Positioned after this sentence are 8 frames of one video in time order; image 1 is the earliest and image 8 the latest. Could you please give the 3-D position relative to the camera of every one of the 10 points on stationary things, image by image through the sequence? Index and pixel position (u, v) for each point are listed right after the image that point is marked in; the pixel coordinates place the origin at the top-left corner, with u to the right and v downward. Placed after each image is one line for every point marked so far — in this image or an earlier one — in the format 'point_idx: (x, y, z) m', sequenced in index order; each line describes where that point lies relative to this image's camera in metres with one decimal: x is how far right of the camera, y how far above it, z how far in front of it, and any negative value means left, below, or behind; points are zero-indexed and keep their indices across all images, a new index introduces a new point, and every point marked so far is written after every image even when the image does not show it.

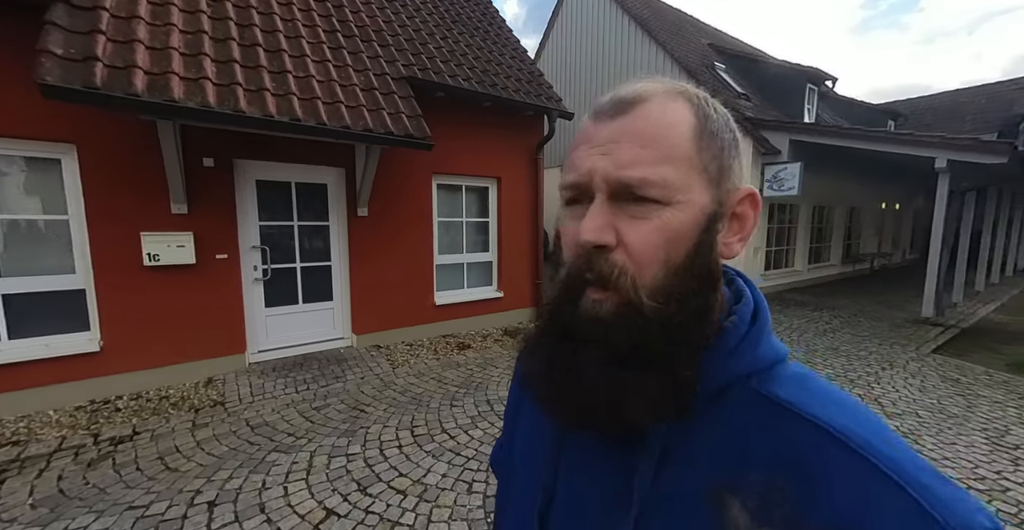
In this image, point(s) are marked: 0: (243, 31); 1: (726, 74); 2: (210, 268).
0: (-2.7, +2.4, +4.1) m
1: (+5.2, +4.6, +9.7) m
2: (-3.2, 0.0, +4.3) m
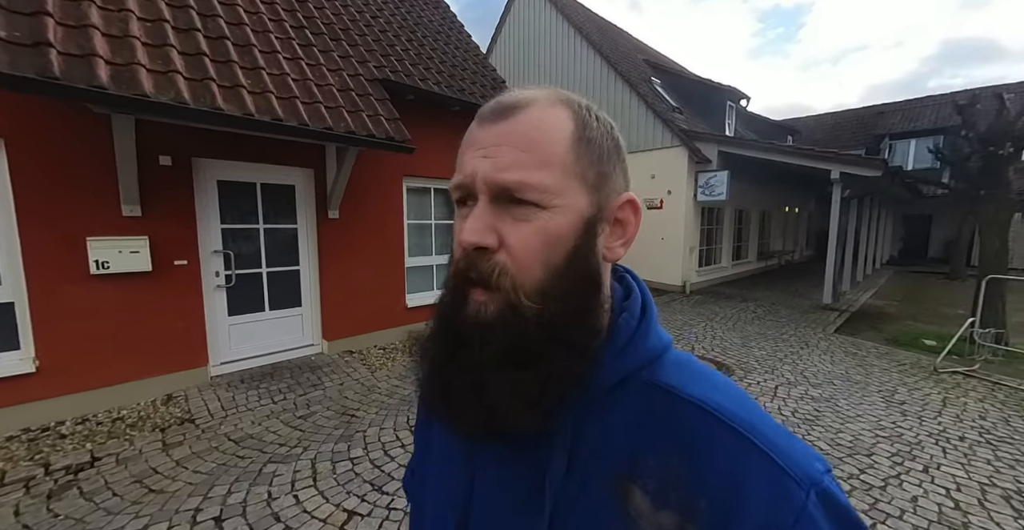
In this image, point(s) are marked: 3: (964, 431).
0: (-2.9, +2.3, +3.8) m
1: (+3.9, +4.6, +10.6) m
2: (-3.4, -0.1, +4.0) m
3: (+3.4, -1.2, +3.1) m
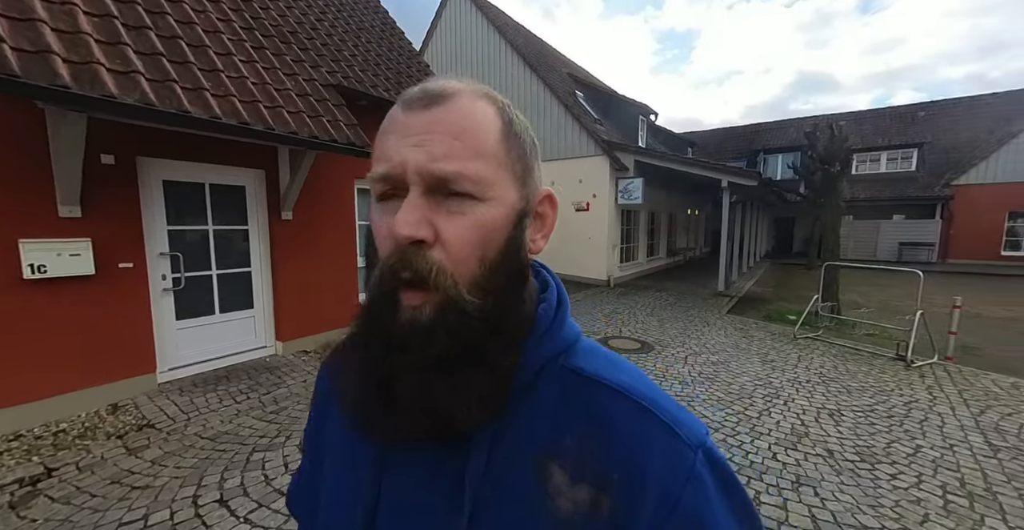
0: (-3.3, +2.3, +3.8) m
1: (+2.1, +4.7, +11.7) m
2: (-3.8, -0.1, +3.8) m
3: (+3.0, -1.1, +4.2) m
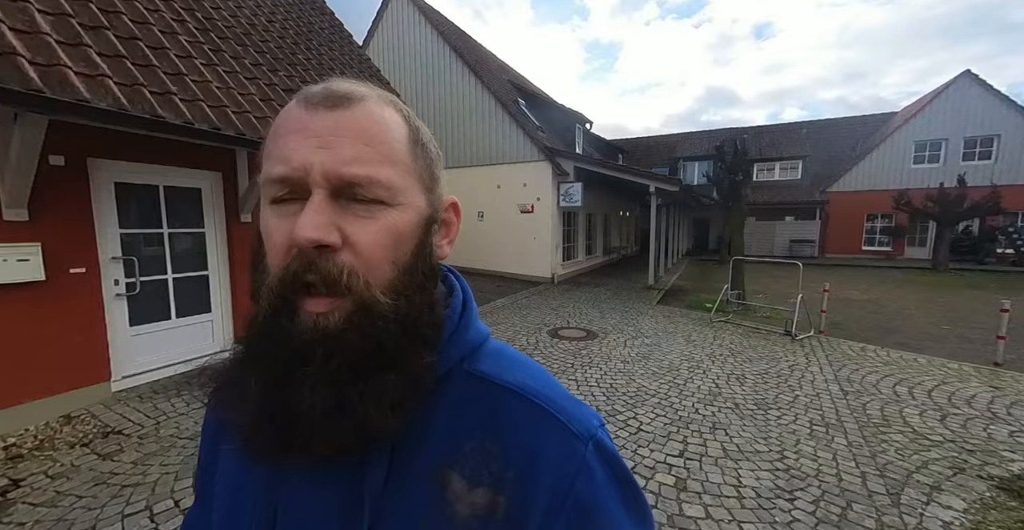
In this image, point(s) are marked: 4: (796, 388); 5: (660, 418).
0: (-3.7, +2.2, +3.7) m
1: (+0.4, +4.8, +12.4) m
2: (-4.1, -0.2, +3.7) m
3: (+2.6, -1.1, +5.1) m
4: (+2.7, -1.2, +3.8) m
5: (+1.2, -1.2, +3.2) m
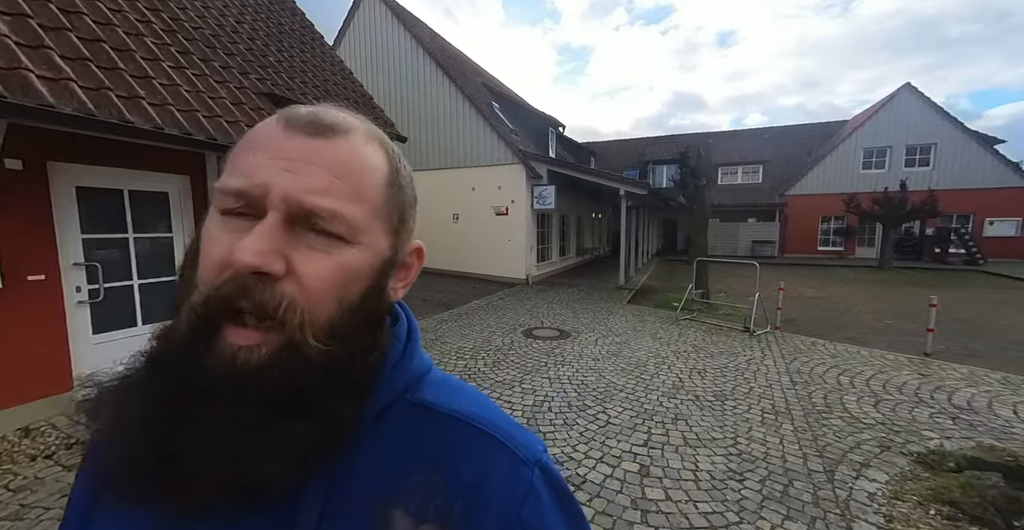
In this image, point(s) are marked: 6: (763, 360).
0: (-3.9, +2.2, +3.6) m
1: (-0.4, +4.7, +12.5) m
2: (-4.3, -0.2, +3.6) m
3: (+2.3, -1.1, +5.4) m
4: (+2.4, -1.2, +4.1) m
5: (+1.0, -1.2, +3.4) m
6: (+2.9, -1.1, +4.8) m
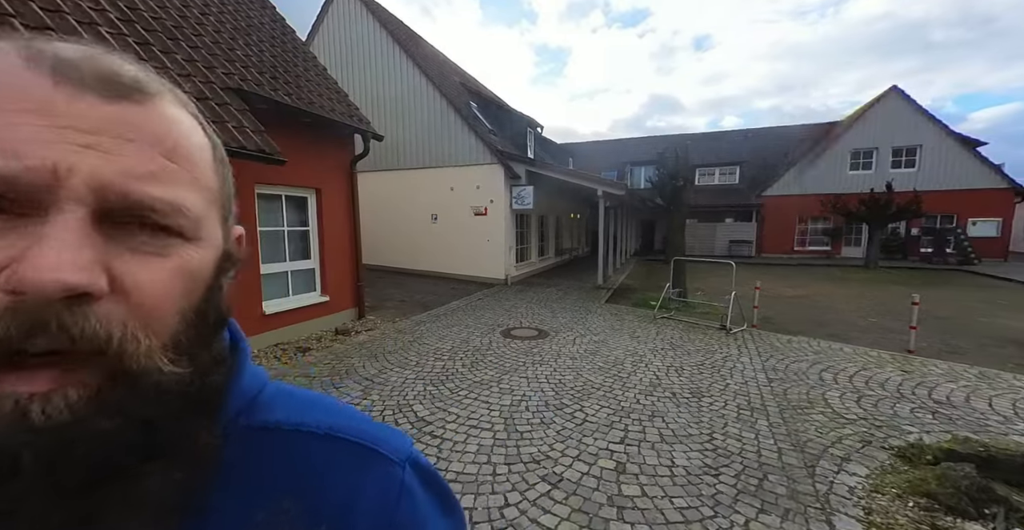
0: (-4.1, +2.2, +3.4) m
1: (-1.0, +4.7, +12.4) m
2: (-4.5, -0.3, +3.3) m
3: (+2.0, -1.0, +5.5) m
4: (+2.2, -1.1, +4.1) m
5: (+0.8, -1.2, +3.3) m
6: (+2.7, -1.1, +4.8) m
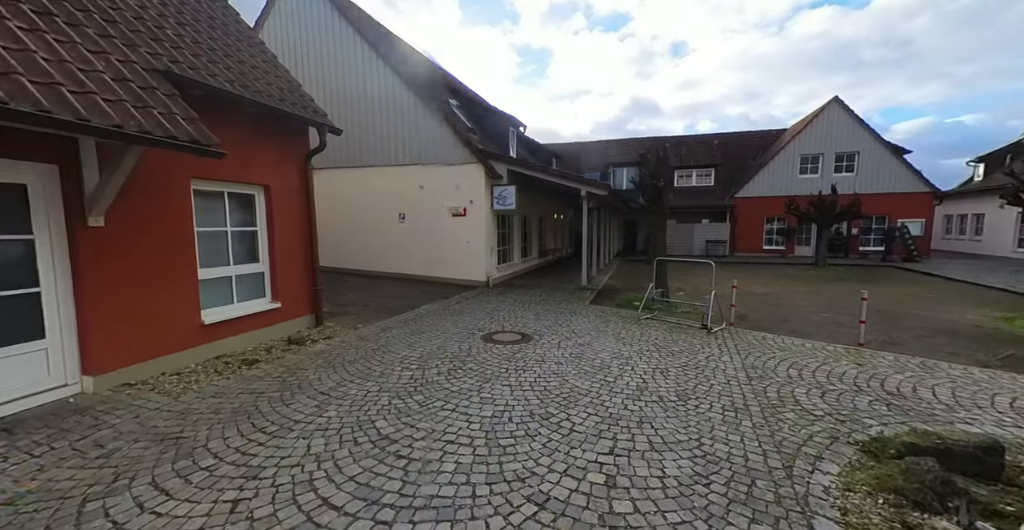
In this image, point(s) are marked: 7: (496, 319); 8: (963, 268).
0: (-4.3, +2.1, +3.1) m
1: (-1.6, +4.7, +12.3) m
2: (-4.6, -0.3, +3.0) m
3: (+1.8, -1.1, +5.4) m
4: (+2.0, -1.2, +4.1) m
5: (+0.6, -1.2, +3.3) m
6: (+2.5, -1.1, +4.8) m
7: (-0.2, -0.9, +7.1) m
8: (+16.3, -0.1, +14.7) m
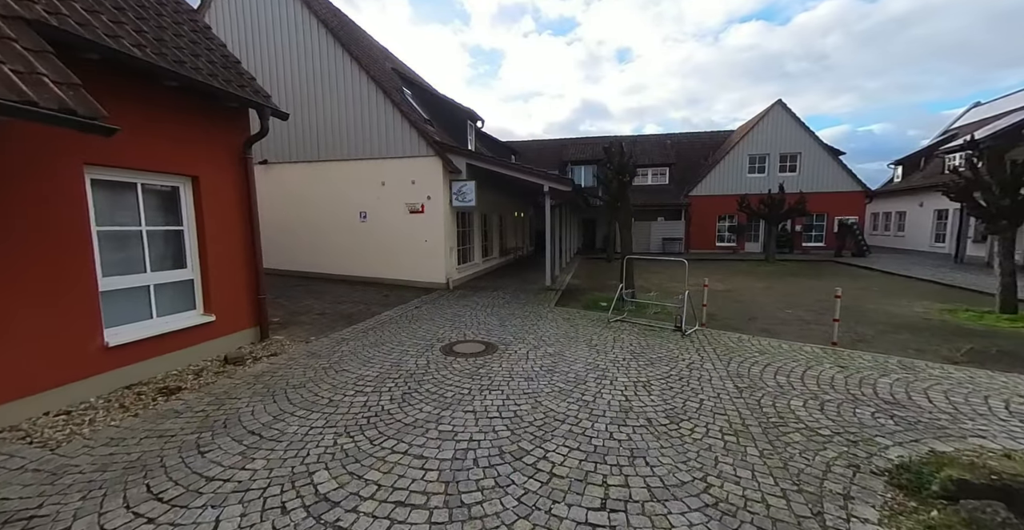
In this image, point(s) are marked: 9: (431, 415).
0: (-4.5, +2.0, +2.0) m
1: (-2.8, +4.6, +11.4) m
2: (-4.8, -0.4, +1.9) m
3: (+1.3, -1.1, +5.0) m
4: (+1.7, -1.2, +3.7) m
5: (+0.4, -1.2, +2.7) m
6: (+2.1, -1.1, +4.5) m
7: (-0.9, -1.0, +6.4) m
8: (+14.8, +0.1, +15.7) m
9: (-0.7, -1.2, +3.3) m
